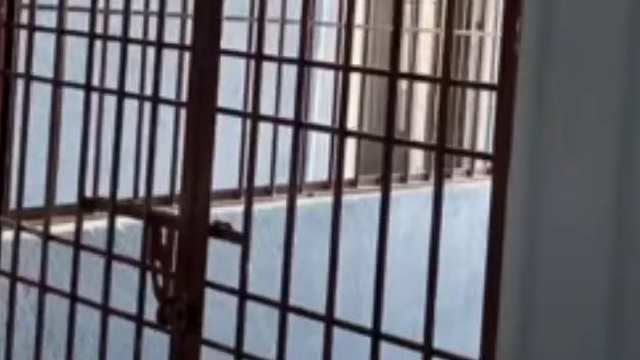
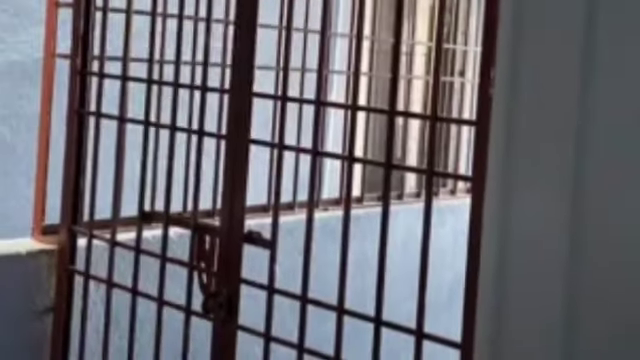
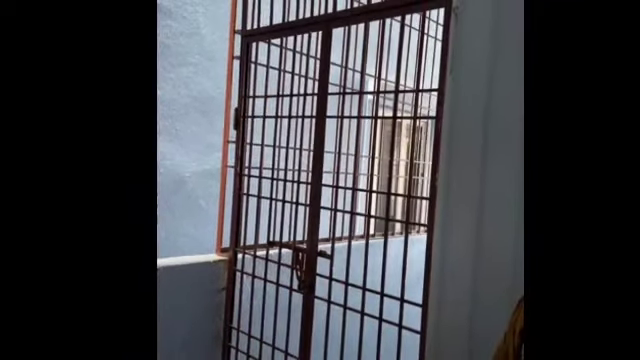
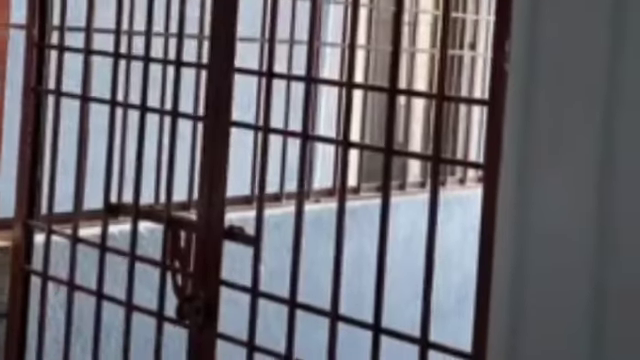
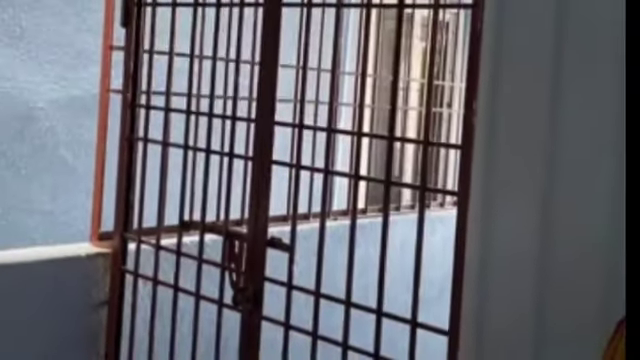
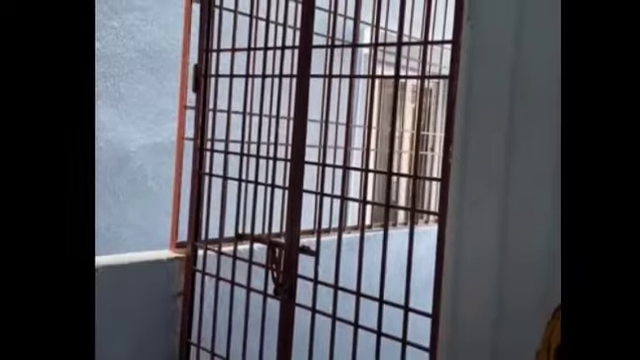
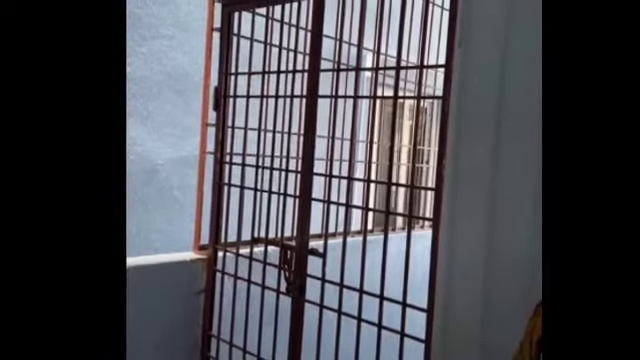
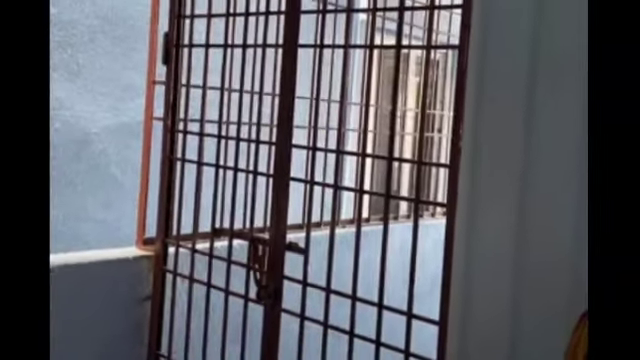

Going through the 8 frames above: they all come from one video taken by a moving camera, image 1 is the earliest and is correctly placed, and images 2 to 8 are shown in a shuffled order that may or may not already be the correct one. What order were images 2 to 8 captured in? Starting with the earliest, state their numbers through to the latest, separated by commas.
4, 2, 5, 8, 6, 7, 3
